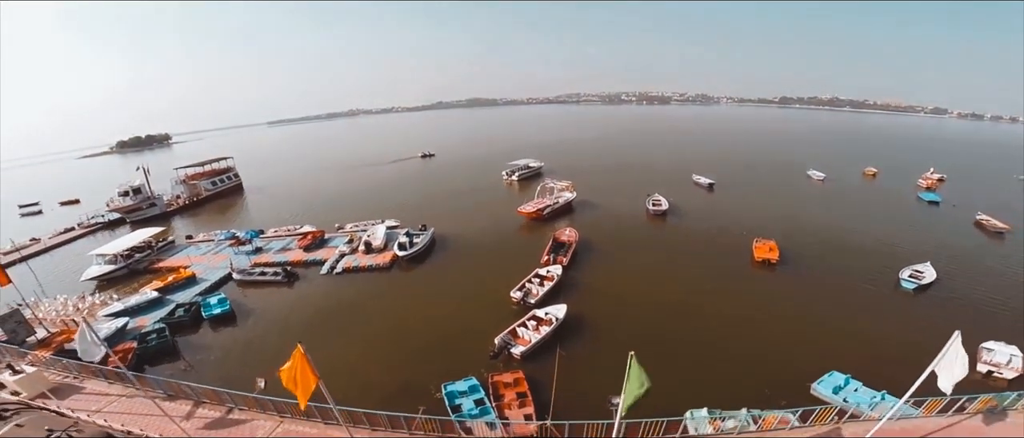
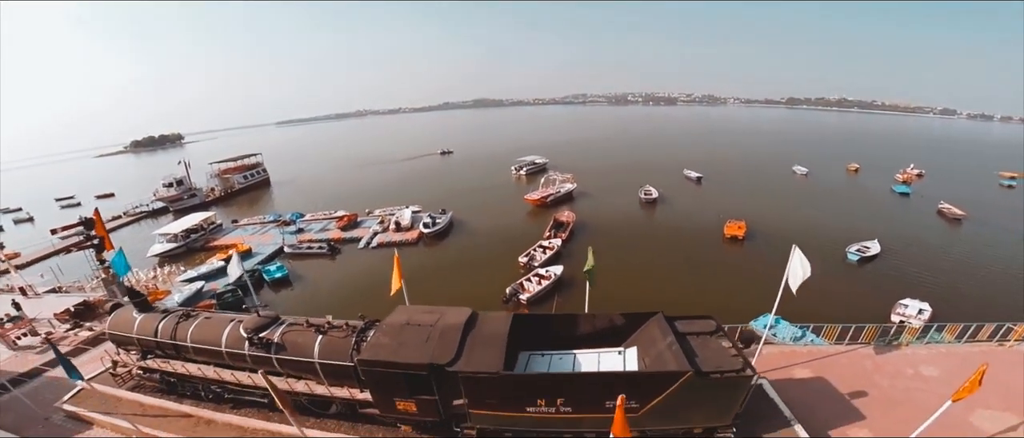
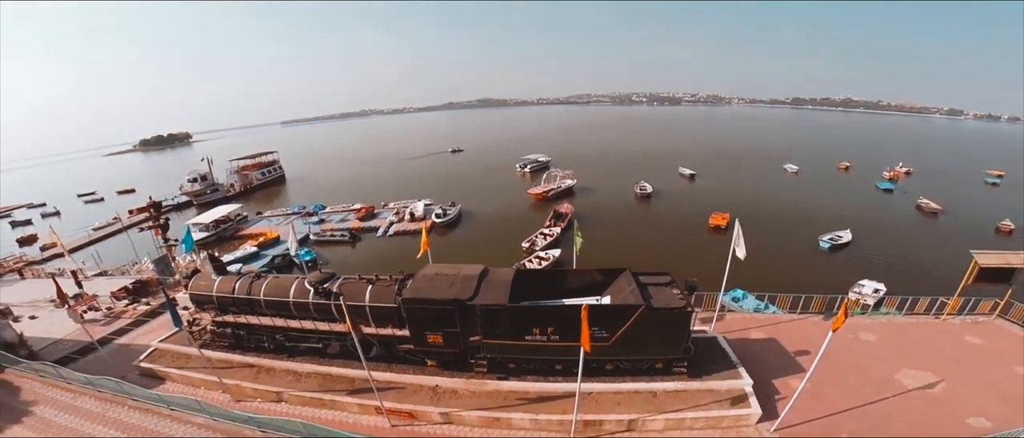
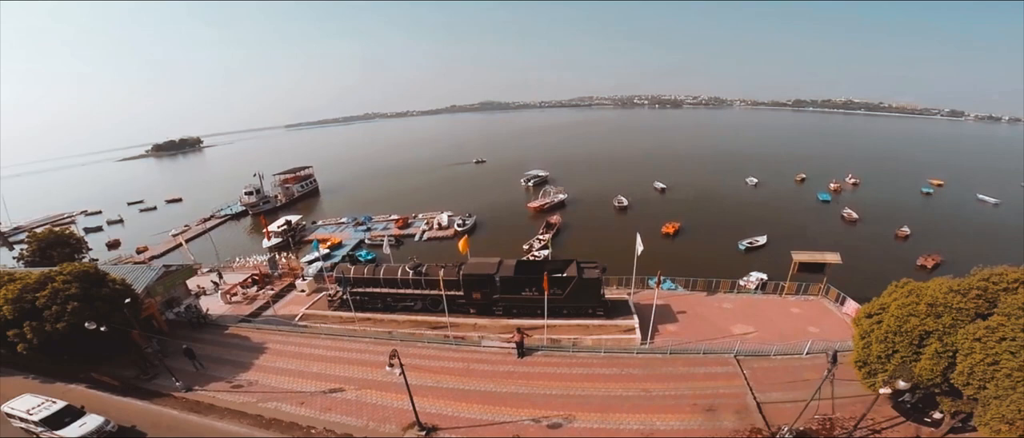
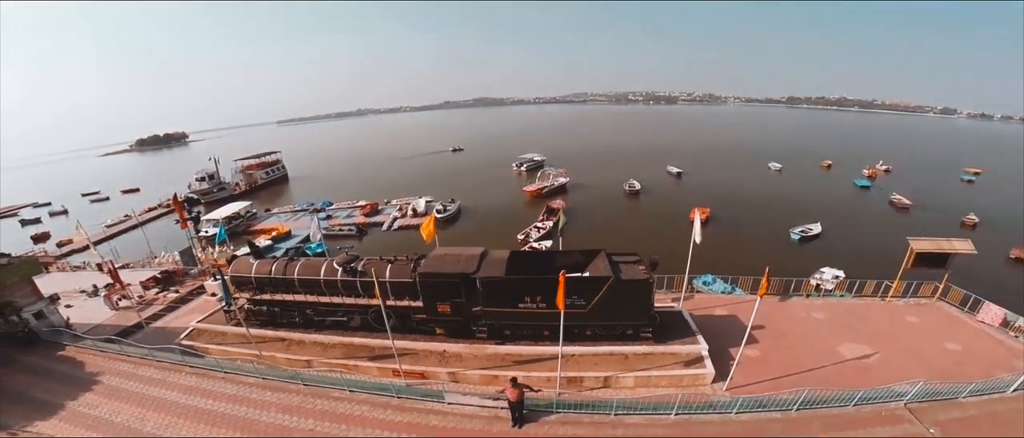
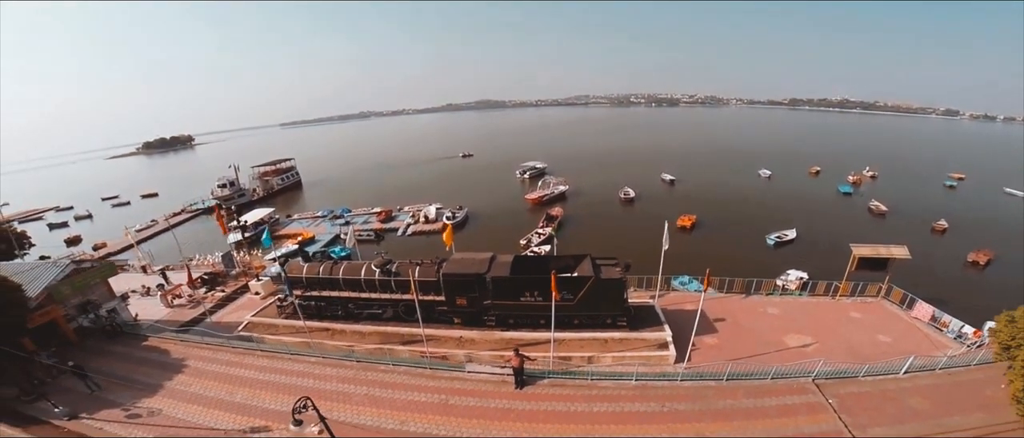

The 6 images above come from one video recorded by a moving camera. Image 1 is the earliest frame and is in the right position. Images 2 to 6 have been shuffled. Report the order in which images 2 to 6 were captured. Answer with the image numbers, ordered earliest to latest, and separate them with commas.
2, 3, 5, 6, 4
